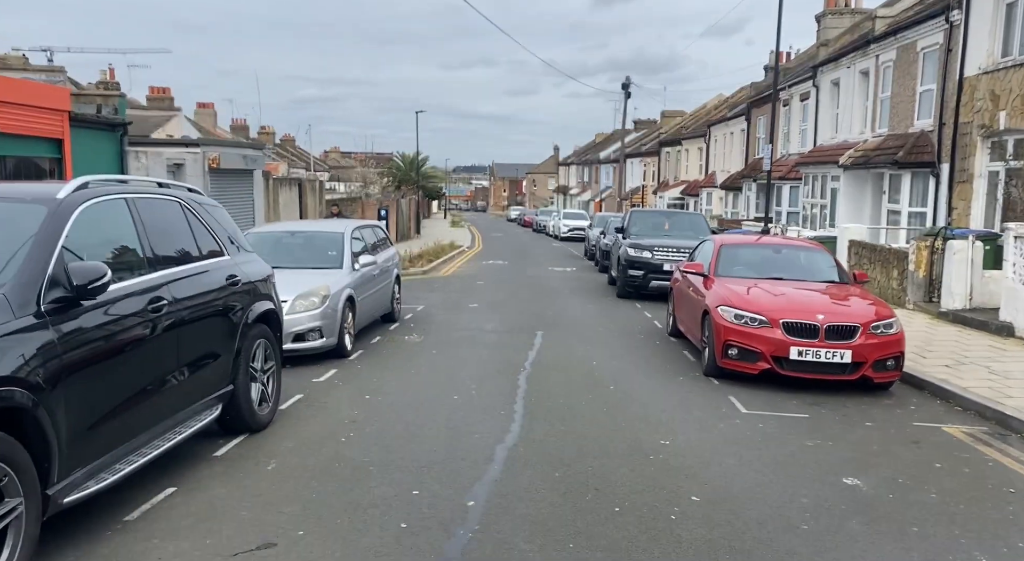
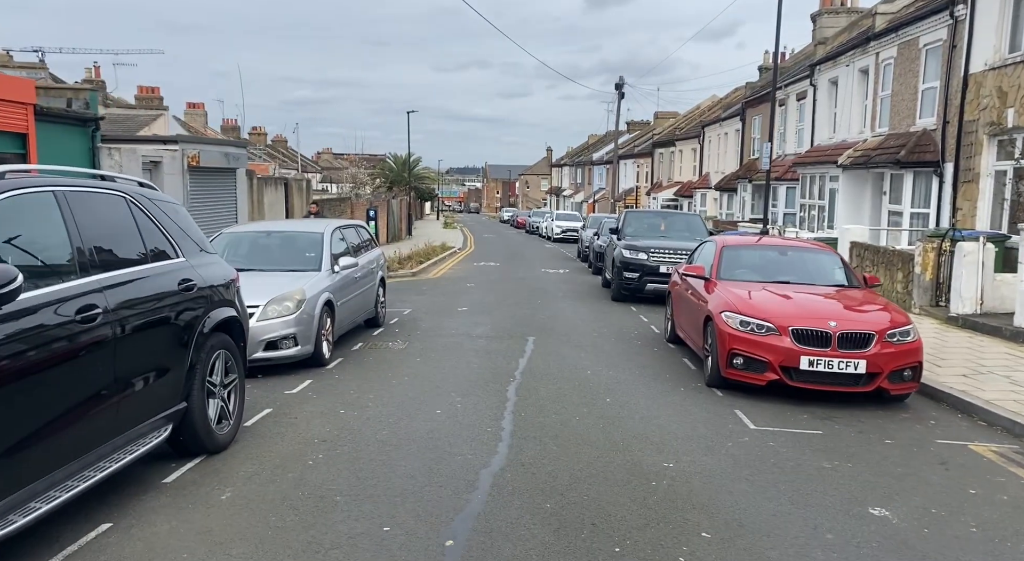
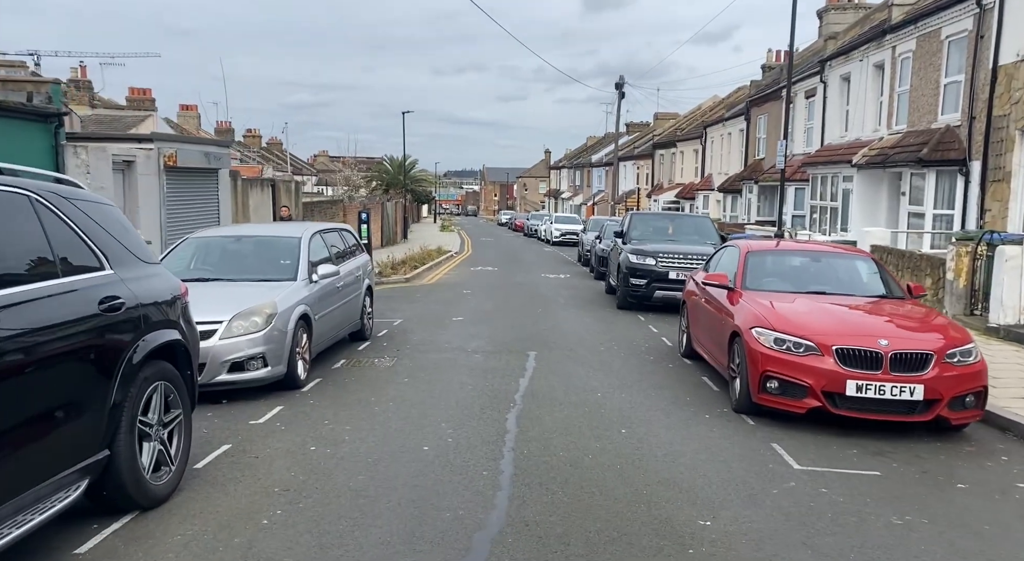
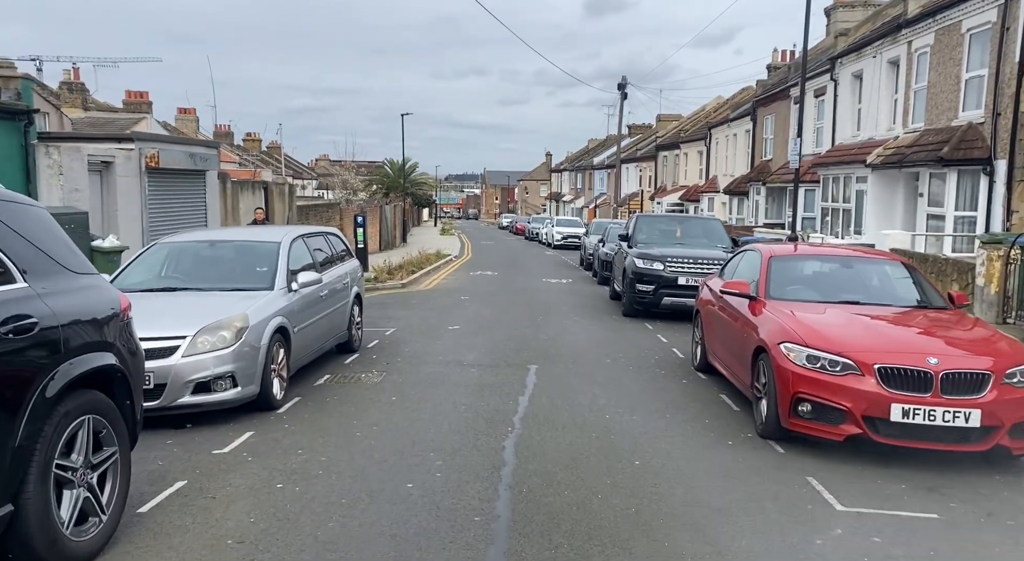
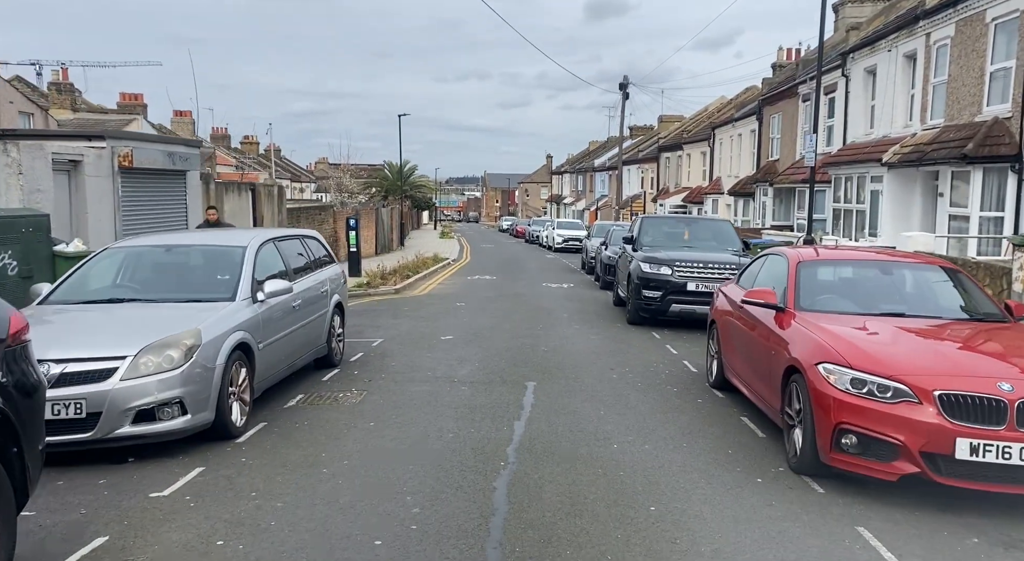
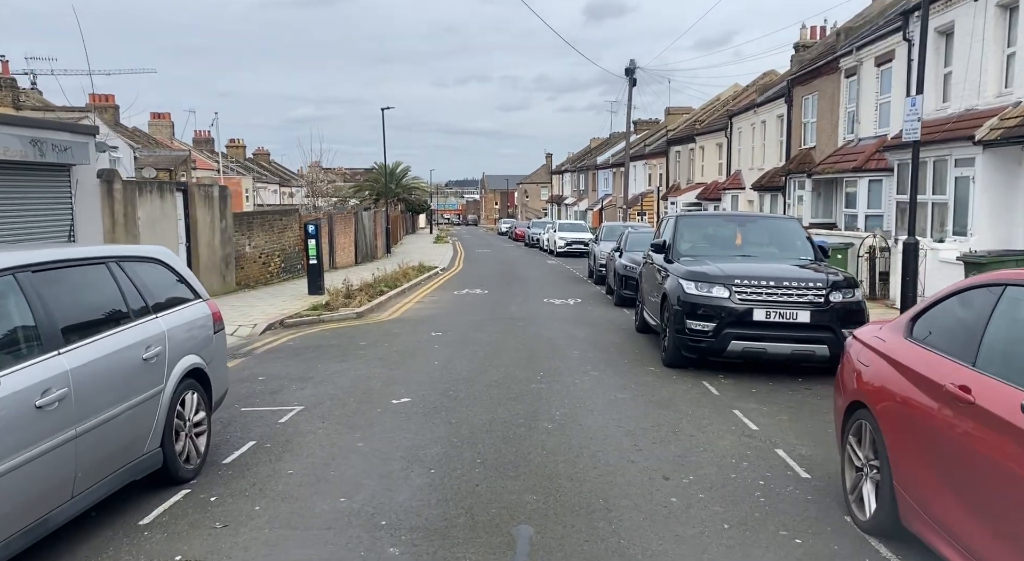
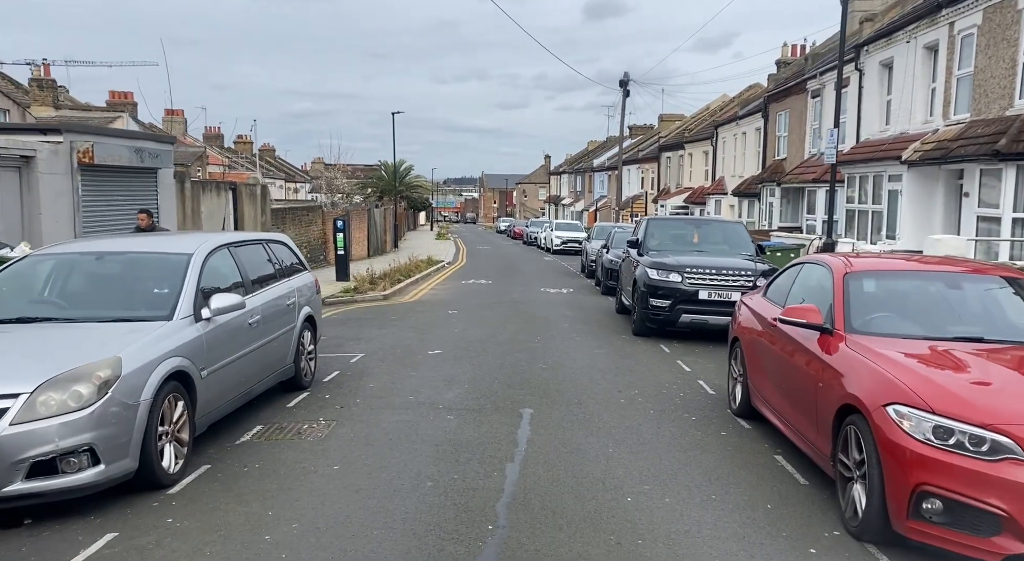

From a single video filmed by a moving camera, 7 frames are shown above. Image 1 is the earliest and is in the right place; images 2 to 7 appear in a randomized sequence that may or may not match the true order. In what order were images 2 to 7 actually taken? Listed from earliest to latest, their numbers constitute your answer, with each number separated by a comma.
2, 3, 4, 5, 7, 6
